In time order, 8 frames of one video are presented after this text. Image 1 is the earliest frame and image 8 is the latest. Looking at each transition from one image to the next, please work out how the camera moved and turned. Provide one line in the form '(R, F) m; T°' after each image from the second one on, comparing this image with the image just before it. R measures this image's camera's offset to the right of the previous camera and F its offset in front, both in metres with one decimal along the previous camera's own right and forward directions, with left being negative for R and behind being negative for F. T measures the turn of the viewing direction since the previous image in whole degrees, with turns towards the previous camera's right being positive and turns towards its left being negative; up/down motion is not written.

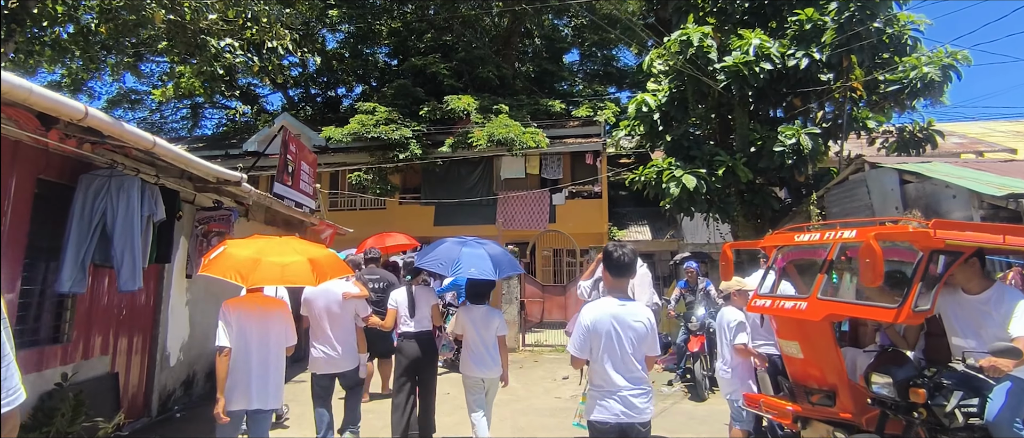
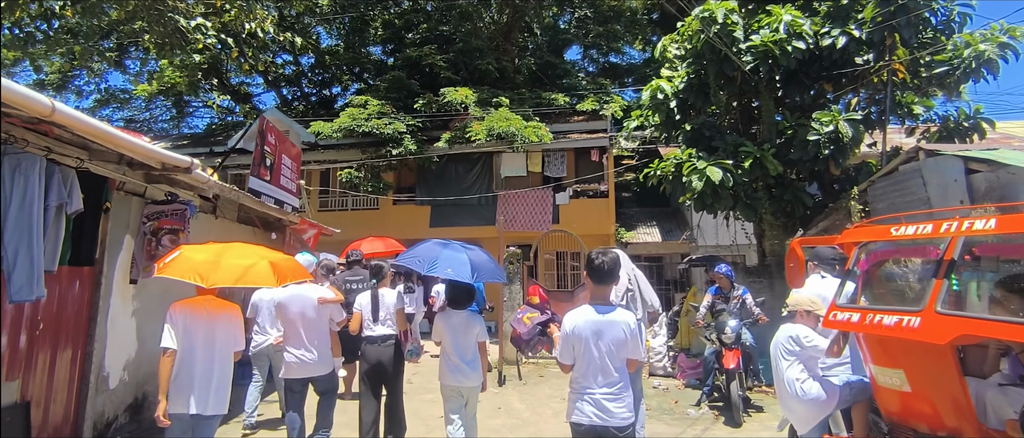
(0.0, +0.9) m; 0°
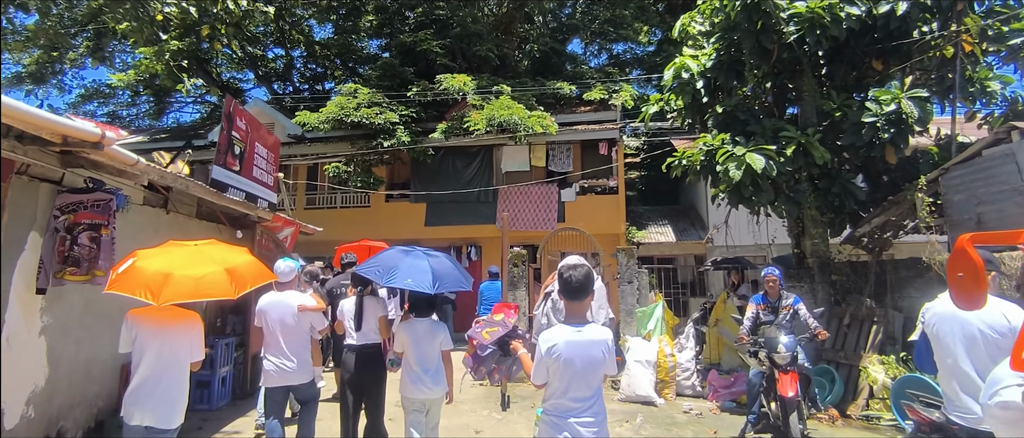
(-0.1, +1.1) m; 0°
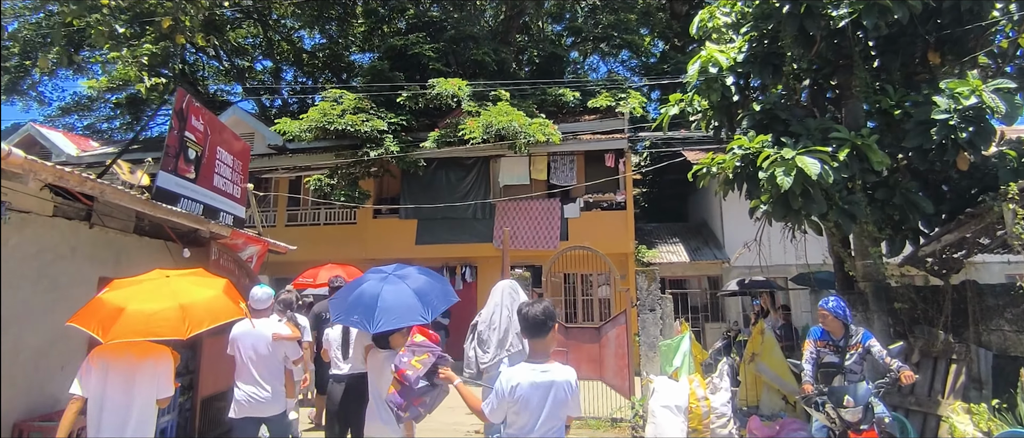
(-0.1, +1.1) m; 0°
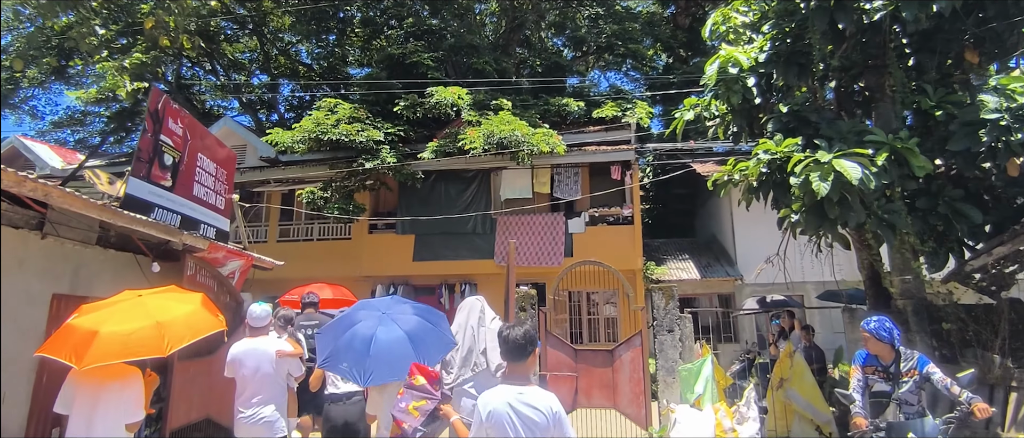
(-0.1, +0.6) m; 0°
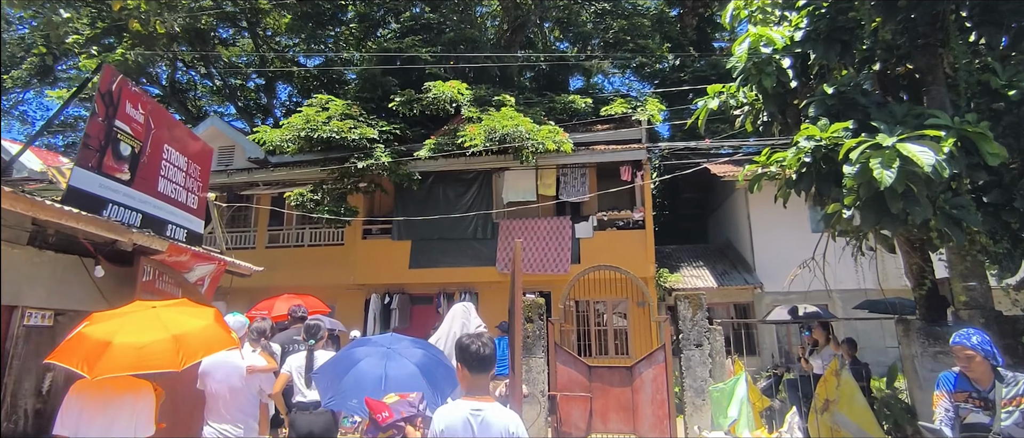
(0.0, +0.8) m; 0°
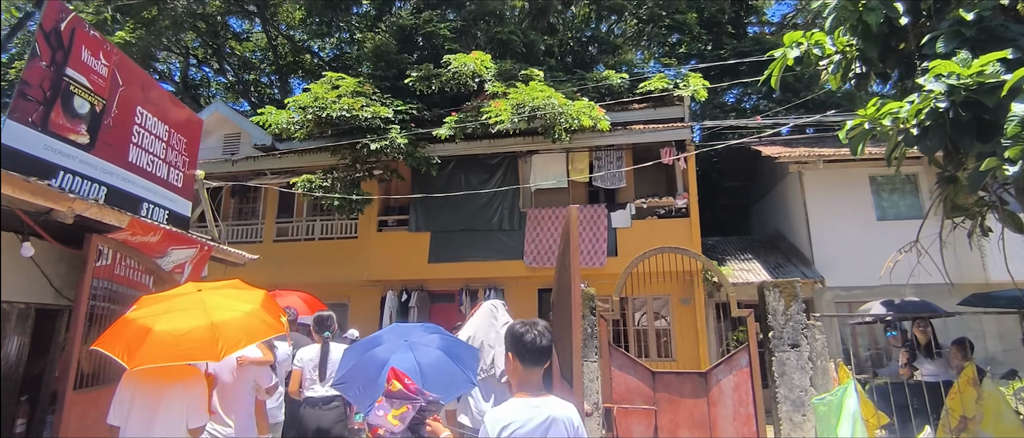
(-0.2, +1.1) m; -2°
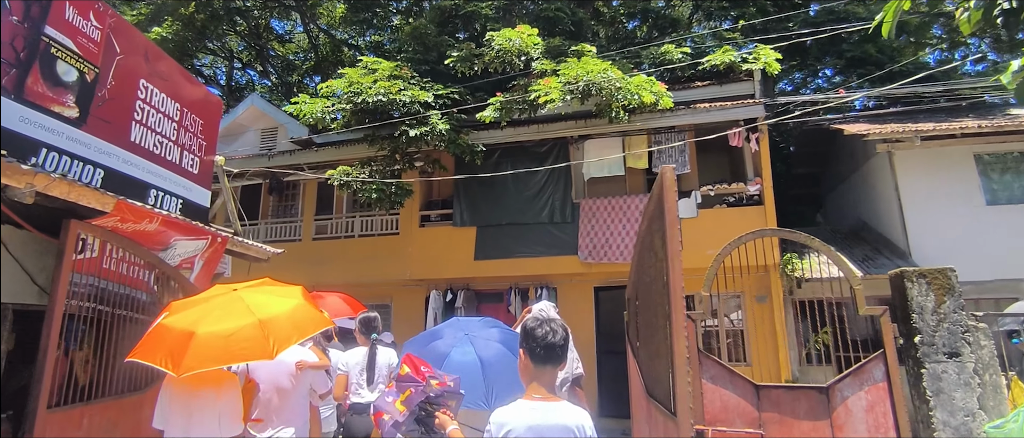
(-0.1, +0.8) m; -4°
